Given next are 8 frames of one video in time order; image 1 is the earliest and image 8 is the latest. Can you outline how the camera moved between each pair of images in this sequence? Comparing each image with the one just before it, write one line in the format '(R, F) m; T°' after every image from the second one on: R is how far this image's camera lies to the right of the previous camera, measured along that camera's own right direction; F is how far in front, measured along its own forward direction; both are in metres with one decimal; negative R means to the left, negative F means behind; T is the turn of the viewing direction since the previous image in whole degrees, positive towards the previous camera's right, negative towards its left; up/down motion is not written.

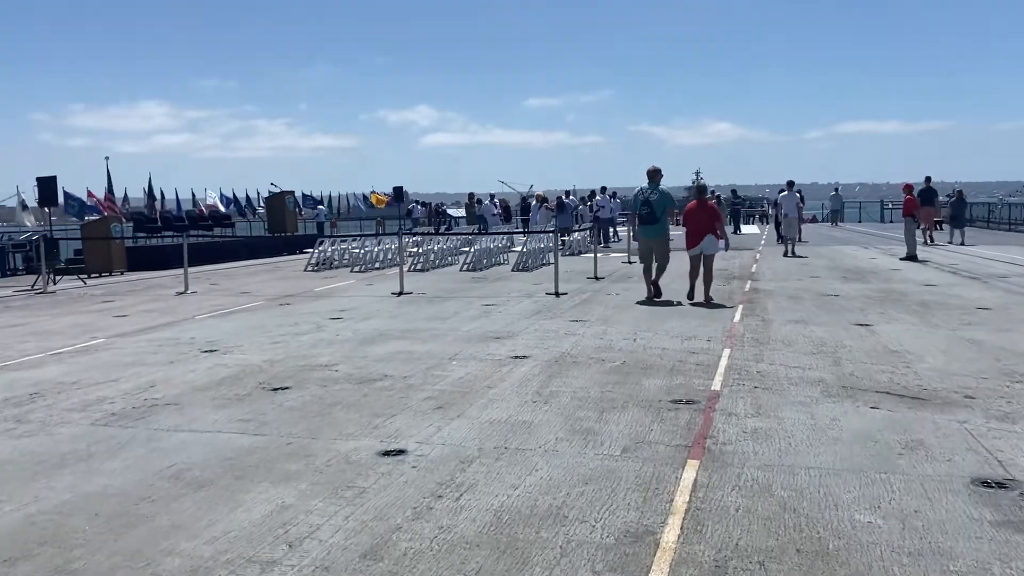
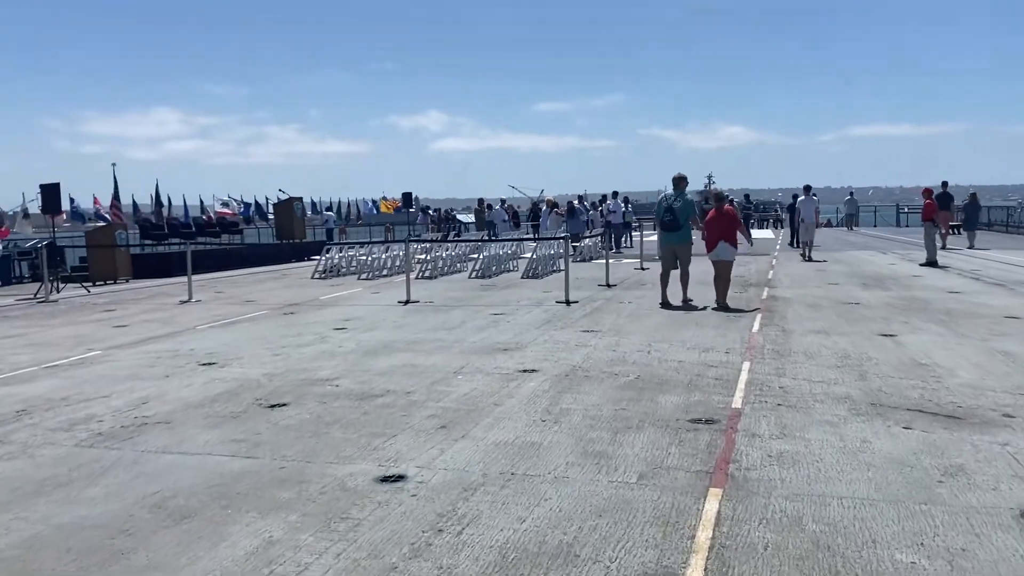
(0.0, +0.4) m; -1°
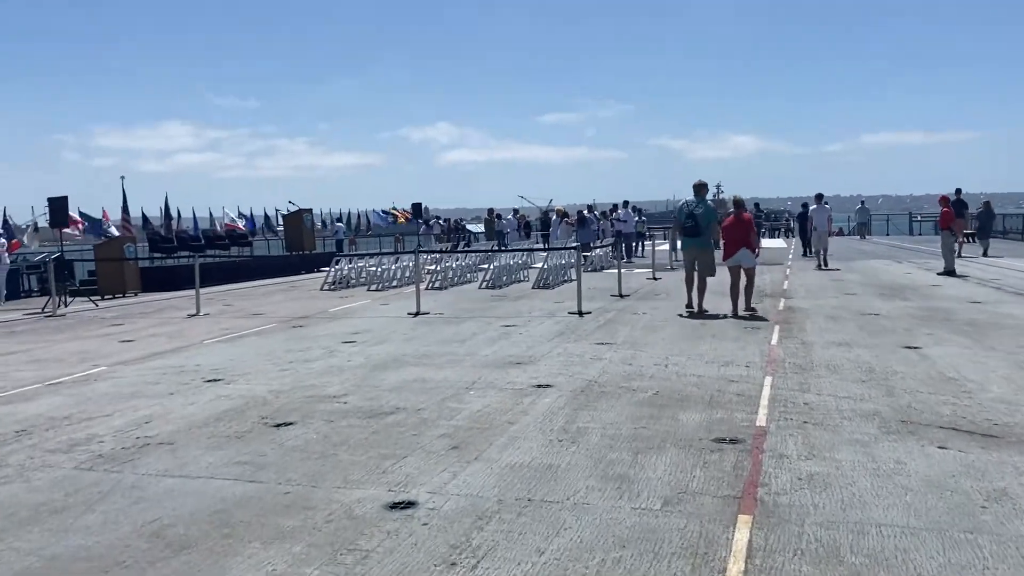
(0.0, +0.3) m; -1°
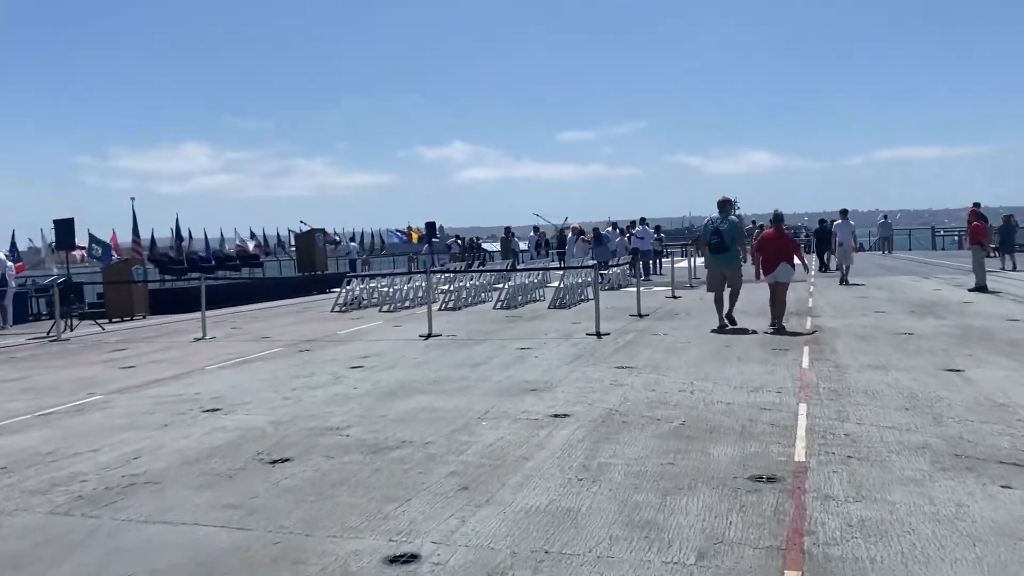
(0.0, +0.6) m; -1°
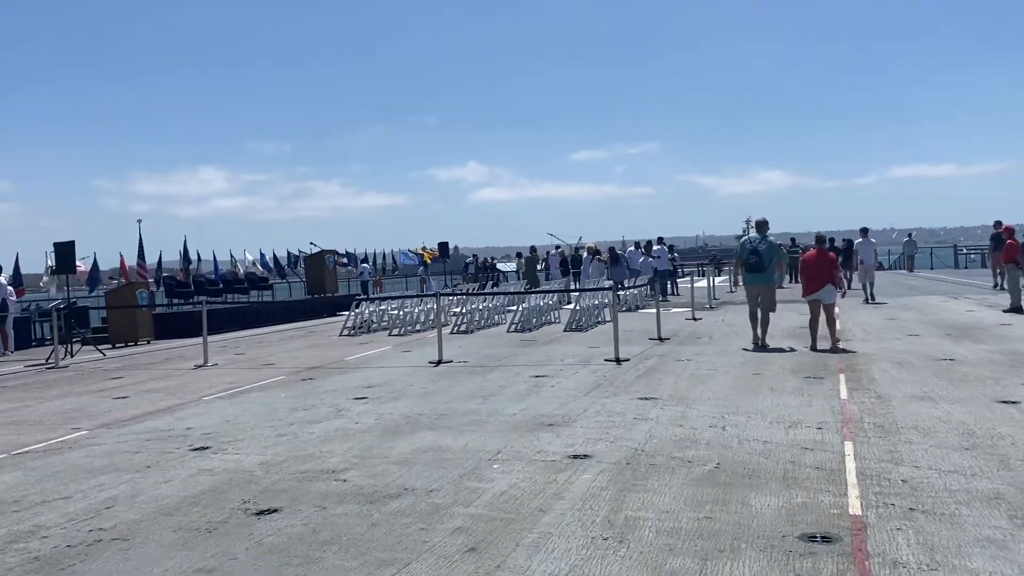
(0.0, +0.8) m; -1°
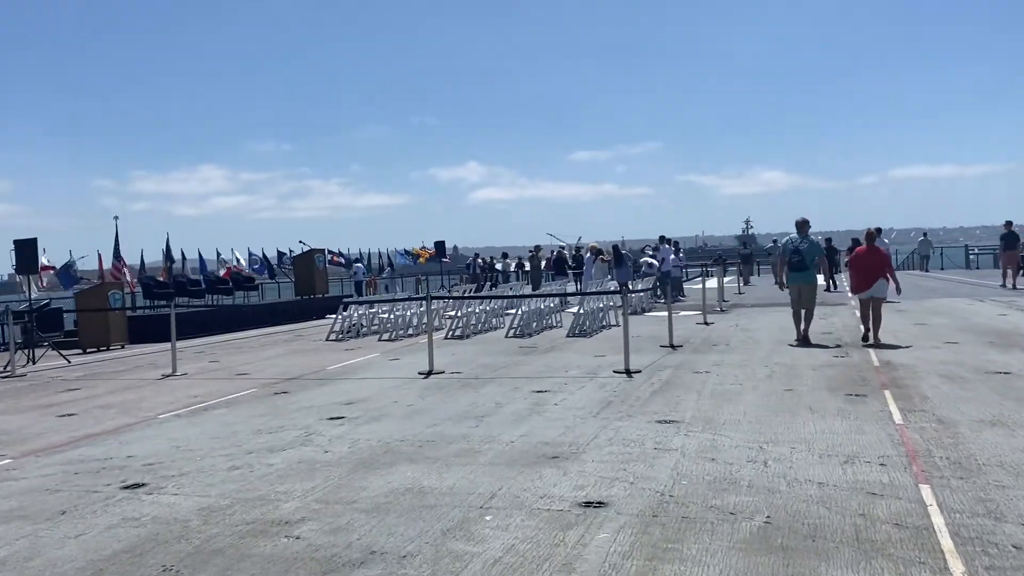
(0.0, +1.6) m; 0°
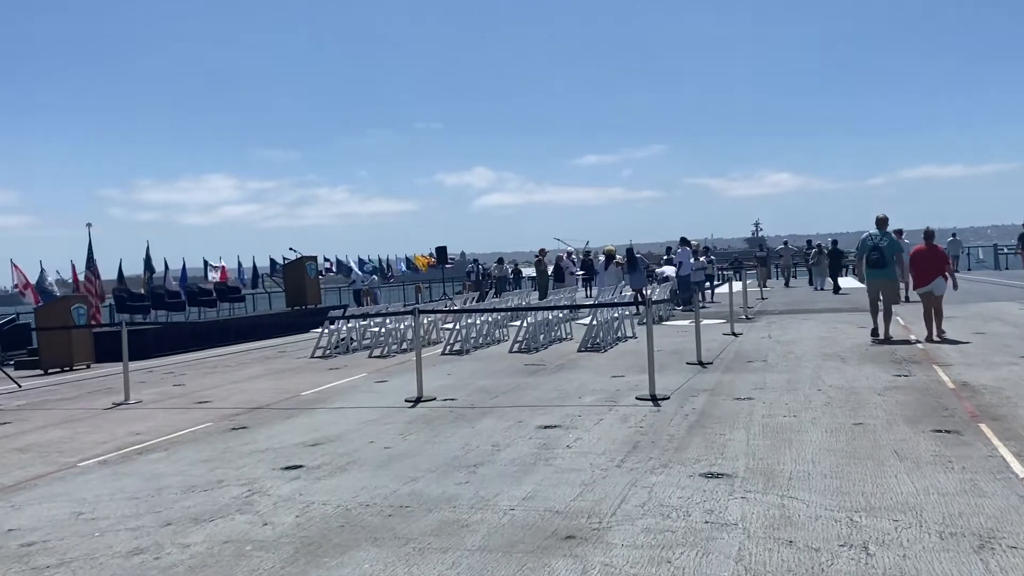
(+0.1, +2.2) m; -1°
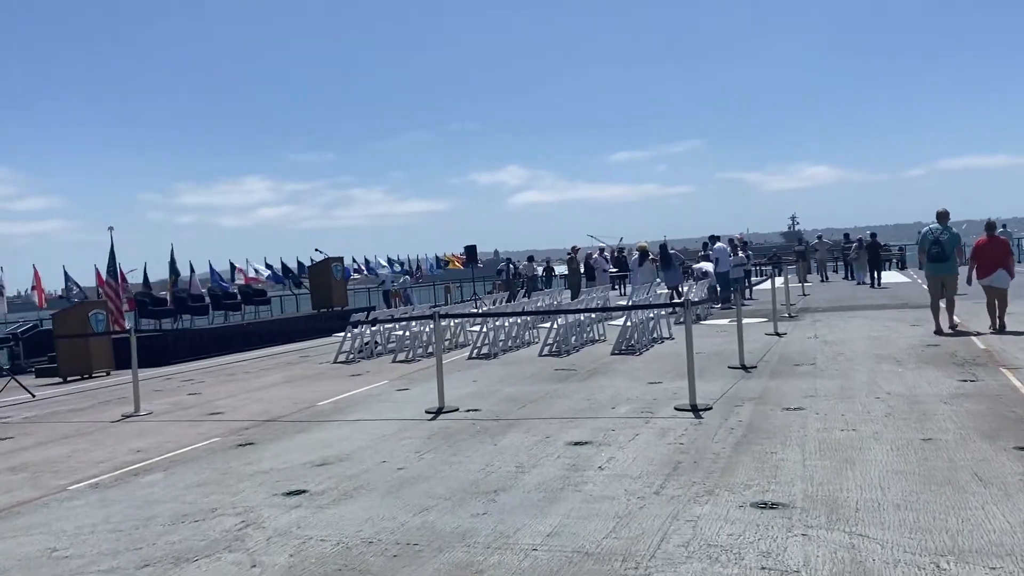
(+0.1, +0.9) m; -2°
